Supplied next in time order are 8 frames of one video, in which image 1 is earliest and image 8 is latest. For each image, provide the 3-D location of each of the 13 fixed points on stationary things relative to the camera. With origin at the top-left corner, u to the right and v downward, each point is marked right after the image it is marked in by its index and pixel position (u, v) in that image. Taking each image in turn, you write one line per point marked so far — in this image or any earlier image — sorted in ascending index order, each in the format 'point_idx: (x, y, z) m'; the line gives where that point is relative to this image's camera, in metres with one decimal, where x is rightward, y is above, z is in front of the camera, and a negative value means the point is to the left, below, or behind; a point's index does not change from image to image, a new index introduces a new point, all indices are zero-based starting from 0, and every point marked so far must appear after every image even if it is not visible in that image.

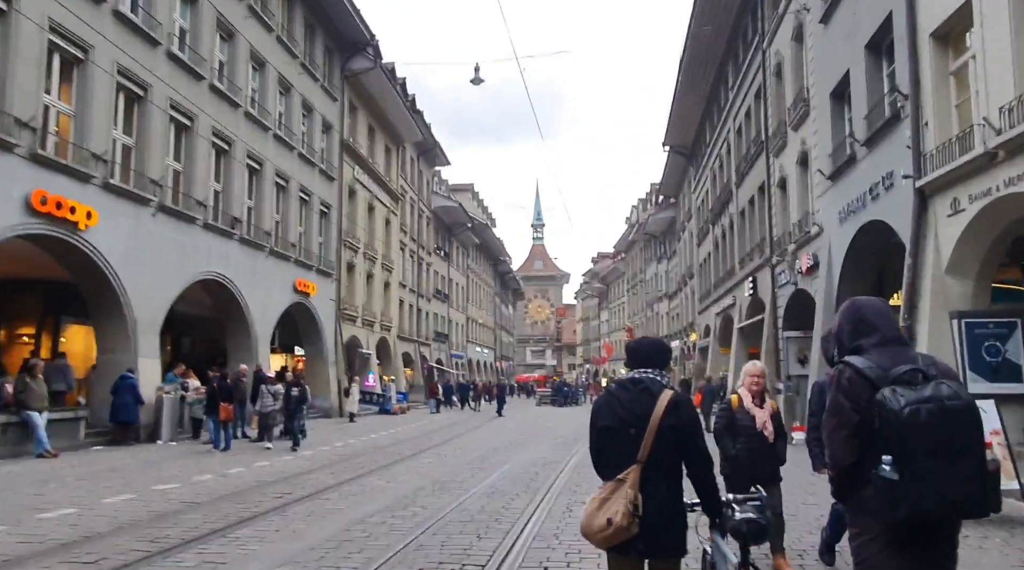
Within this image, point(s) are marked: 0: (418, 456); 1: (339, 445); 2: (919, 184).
0: (-1.8, -3.2, +16.7) m
1: (-3.8, -3.5, +19.2) m
2: (+5.6, +1.4, +12.2) m
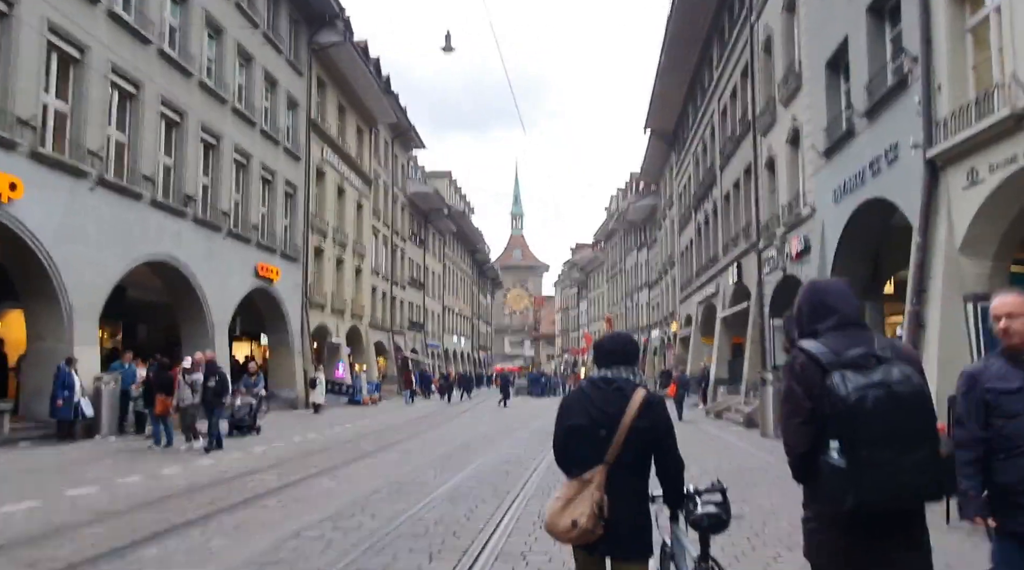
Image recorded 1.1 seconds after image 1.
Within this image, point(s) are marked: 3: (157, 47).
0: (-2.3, -2.9, +15.4) m
1: (-4.4, -3.1, +17.9) m
2: (+5.2, +1.6, +11.0) m
3: (-8.2, +5.5, +20.3) m
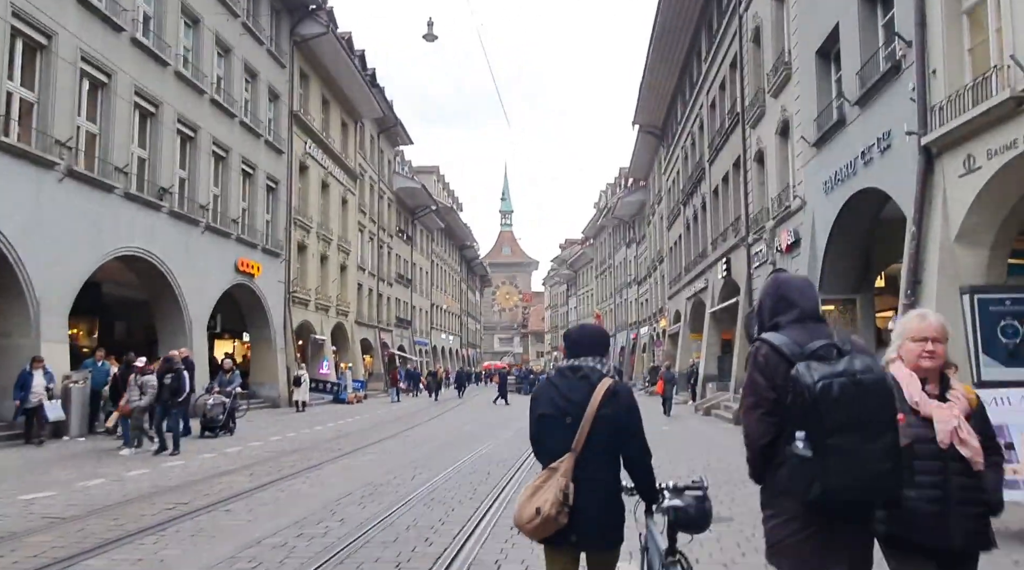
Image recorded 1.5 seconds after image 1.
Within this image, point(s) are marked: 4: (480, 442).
0: (-2.6, -2.8, +14.9) m
1: (-4.7, -3.0, +17.4) m
2: (+5.0, +1.7, +10.6) m
3: (-8.5, +5.6, +19.7) m
4: (-0.6, -3.0, +16.9) m
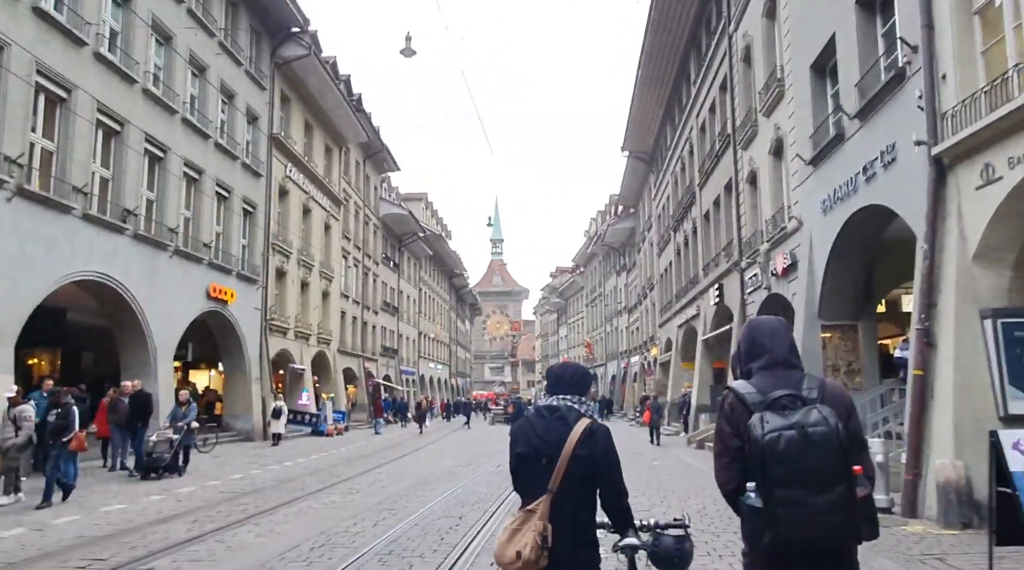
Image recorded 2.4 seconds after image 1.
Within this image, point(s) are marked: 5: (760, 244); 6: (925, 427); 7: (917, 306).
0: (-2.9, -3.2, +13.8) m
1: (-5.1, -3.5, +16.2) m
2: (+4.7, +1.5, +9.7) m
3: (-8.9, +5.0, +18.8) m
4: (-1.0, -3.5, +15.8) m
5: (+5.4, +0.9, +19.0) m
6: (+4.6, -1.6, +9.7) m
7: (+4.5, -0.2, +9.9) m
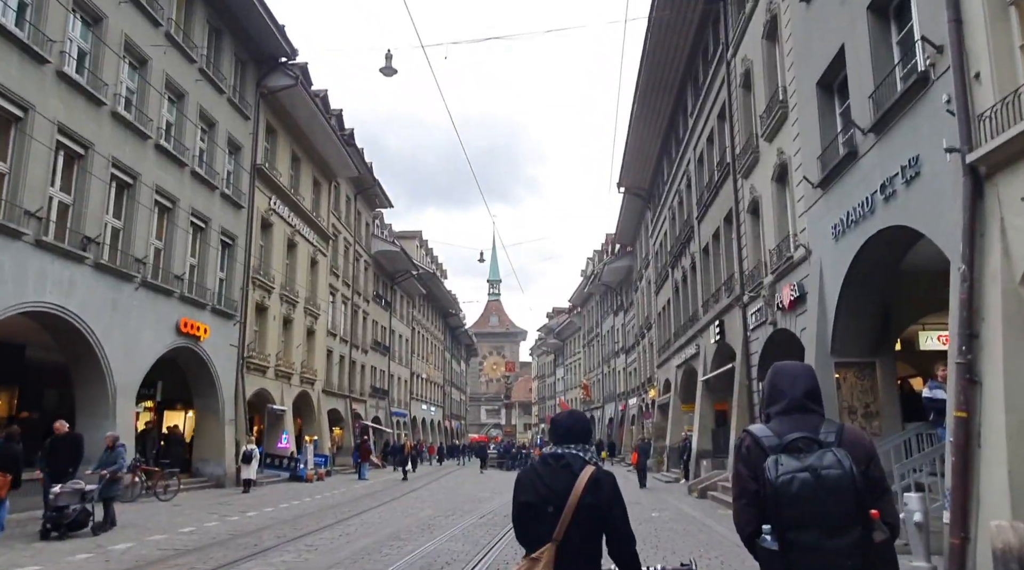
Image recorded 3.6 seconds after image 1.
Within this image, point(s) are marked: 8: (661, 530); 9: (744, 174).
0: (-3.2, -3.6, +12.3) m
1: (-5.4, -4.0, +14.7) m
2: (+4.4, +1.2, +8.4) m
3: (-9.2, +4.4, +17.7) m
4: (-1.3, -4.0, +14.3) m
5: (+5.1, +0.2, +17.7) m
6: (+4.4, -1.8, +8.3) m
7: (+4.3, -0.5, +8.5) m
8: (+2.6, -4.3, +15.6) m
9: (+5.2, +2.5, +19.6) m
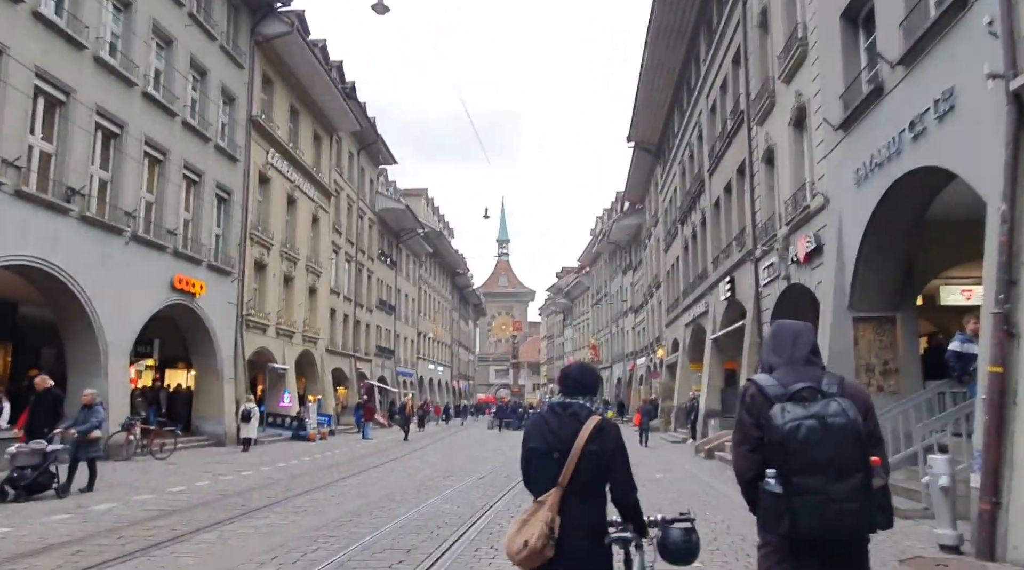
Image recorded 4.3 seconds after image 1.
0: (-3.3, -3.0, +11.7) m
1: (-5.4, -3.3, +14.2) m
2: (+4.3, +1.7, +7.6) m
3: (-9.2, +5.3, +16.8) m
4: (-1.3, -3.2, +13.7) m
5: (+5.1, +1.1, +16.9) m
6: (+4.3, -1.3, +7.6) m
7: (+4.2, 0.0, +7.7) m
8: (+2.6, -3.5, +15.0) m
9: (+5.2, +3.5, +18.7) m
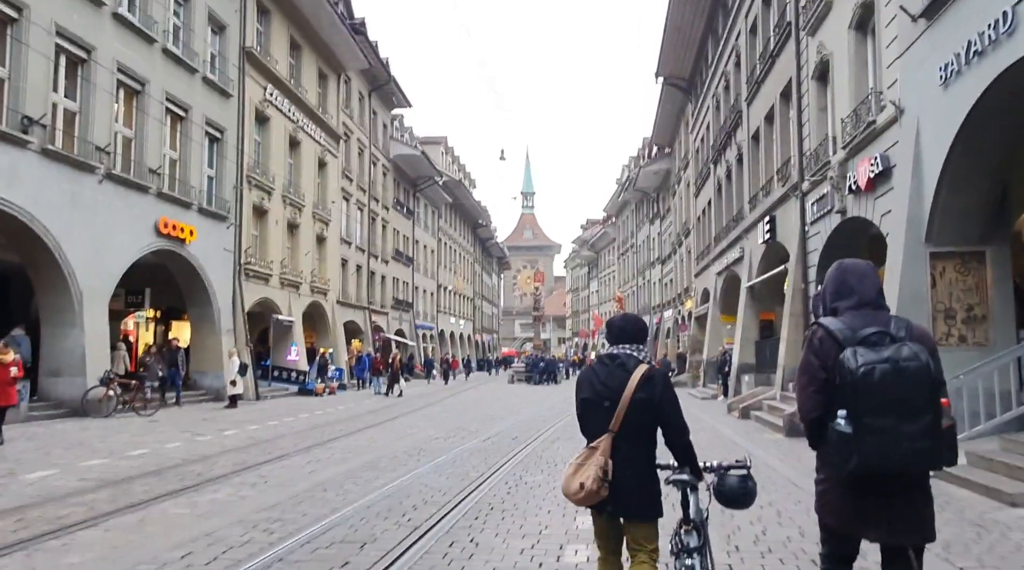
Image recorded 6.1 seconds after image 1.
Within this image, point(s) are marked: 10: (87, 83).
0: (-3.2, -2.2, +9.9) m
1: (-5.3, -2.4, +12.4) m
2: (+4.2, +2.3, +5.2) m
3: (-9.0, +6.3, +14.7) m
4: (-1.2, -2.3, +11.8) m
5: (+5.3, +2.1, +14.6) m
6: (+4.2, -0.8, +5.4) m
7: (+4.1, +0.6, +5.5) m
8: (+2.8, -2.5, +12.9) m
9: (+5.4, +4.6, +16.2) m
10: (-8.8, +4.2, +18.2) m
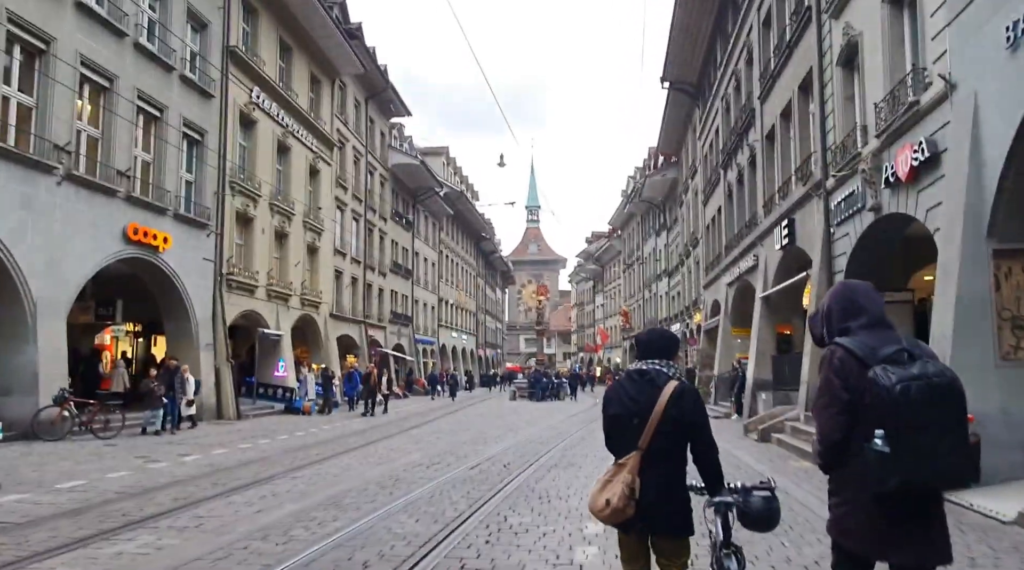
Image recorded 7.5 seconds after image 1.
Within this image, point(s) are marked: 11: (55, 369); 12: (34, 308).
0: (-3.4, -2.2, +8.3) m
1: (-5.4, -2.4, +10.8) m
2: (+4.0, +2.3, +3.7) m
3: (-9.2, +6.2, +13.3) m
4: (-1.4, -2.4, +10.2) m
5: (+5.1, +2.0, +13.0) m
6: (+4.0, -0.7, +3.8) m
7: (+3.9, +0.6, +3.9) m
8: (+2.6, -2.6, +11.3) m
9: (+5.3, +4.5, +14.6) m
10: (-8.9, +4.0, +16.8) m
11: (-8.7, -1.6, +16.7) m
12: (-8.9, -0.5, +16.3) m
